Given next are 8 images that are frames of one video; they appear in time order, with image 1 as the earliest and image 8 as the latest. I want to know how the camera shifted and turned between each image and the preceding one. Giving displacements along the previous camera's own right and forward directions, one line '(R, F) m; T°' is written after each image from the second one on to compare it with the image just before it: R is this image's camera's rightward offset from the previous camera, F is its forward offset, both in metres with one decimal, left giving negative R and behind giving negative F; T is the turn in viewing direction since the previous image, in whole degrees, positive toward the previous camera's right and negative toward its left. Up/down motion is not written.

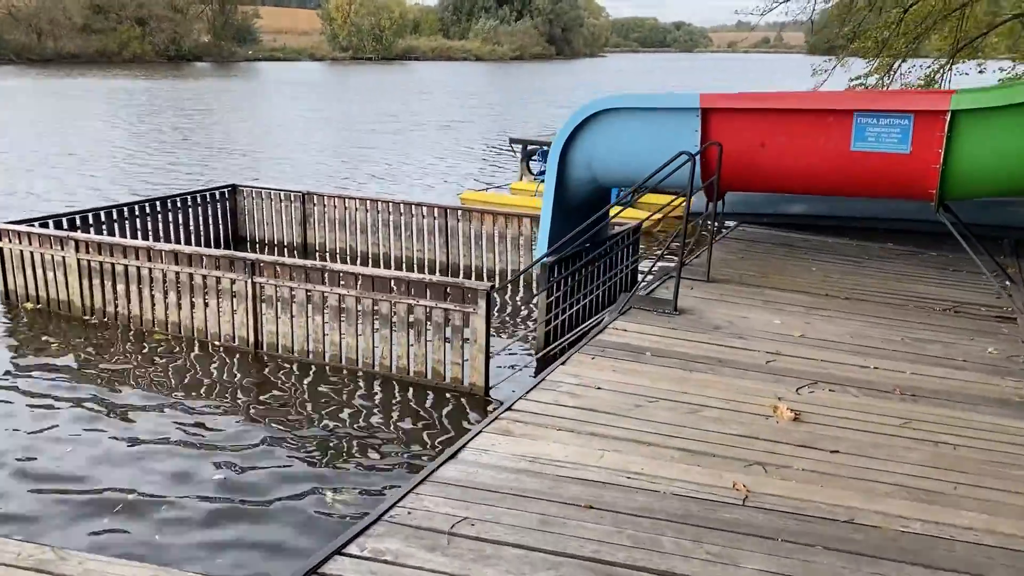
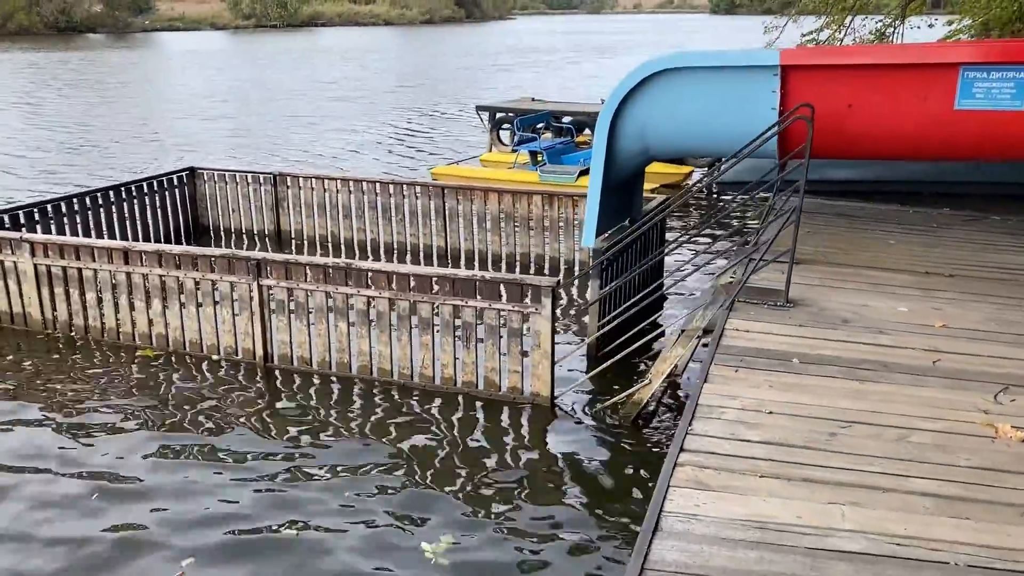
(-1.3, +1.3) m; +5°
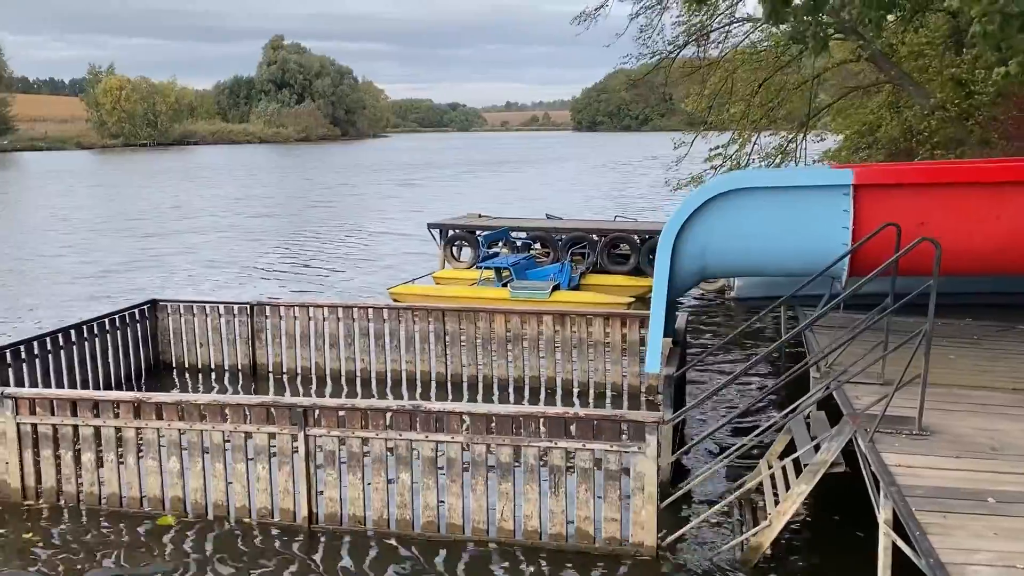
(-1.7, +0.7) m; +8°
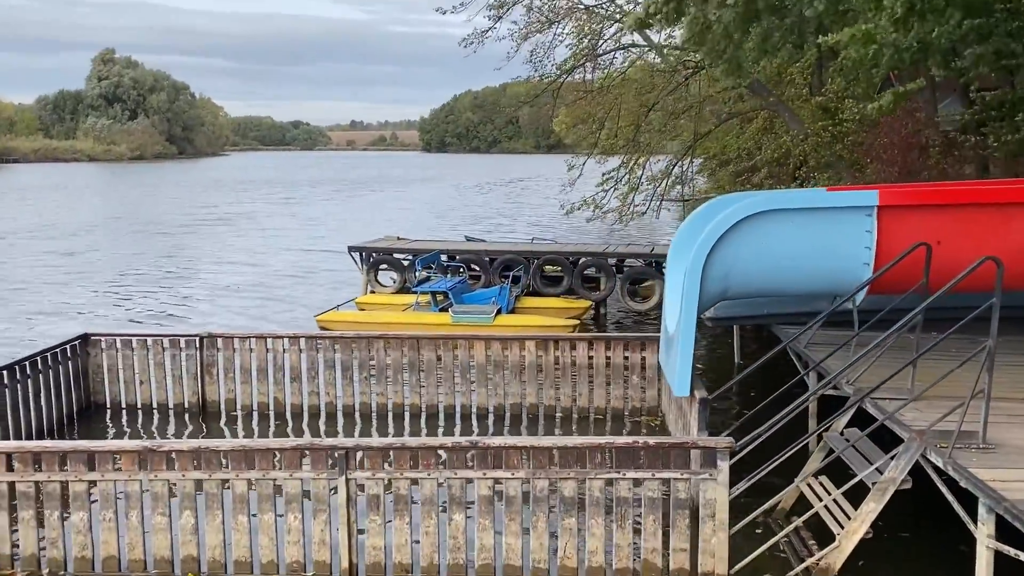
(-1.7, +0.5) m; +10°
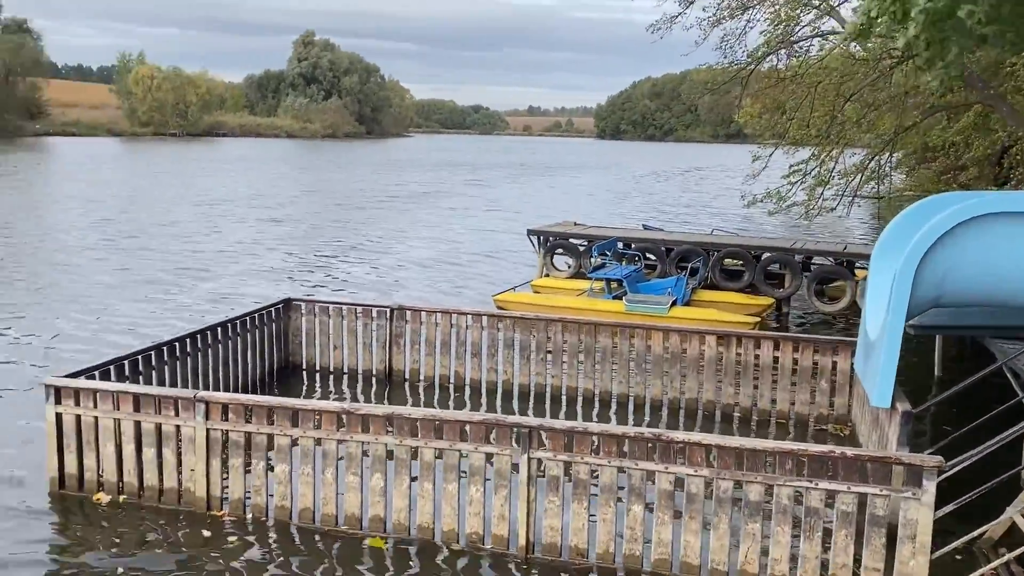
(-0.2, 0.0) m; -11°
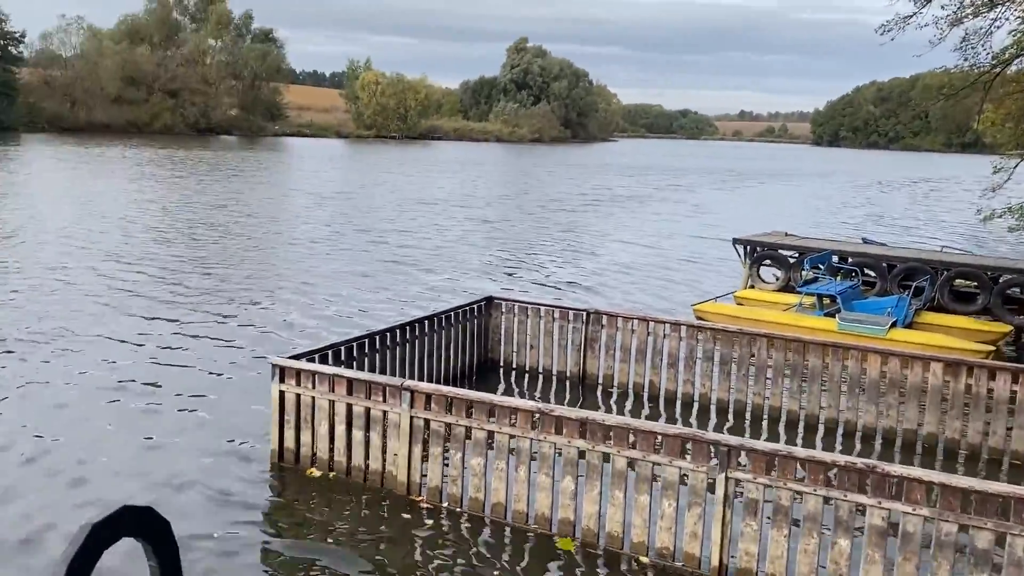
(0.0, +0.1) m; -13°
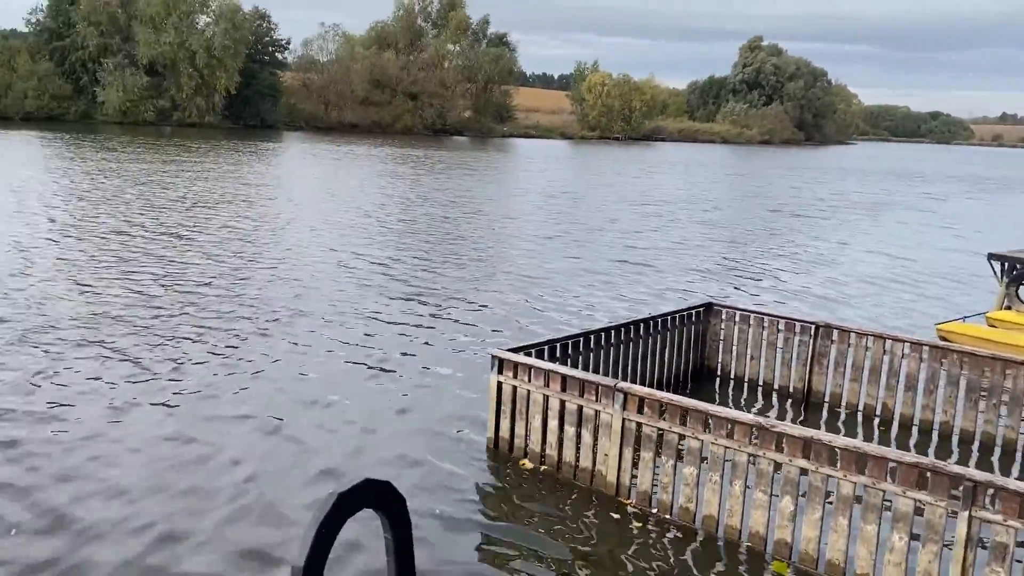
(-0.1, 0.0) m; -14°
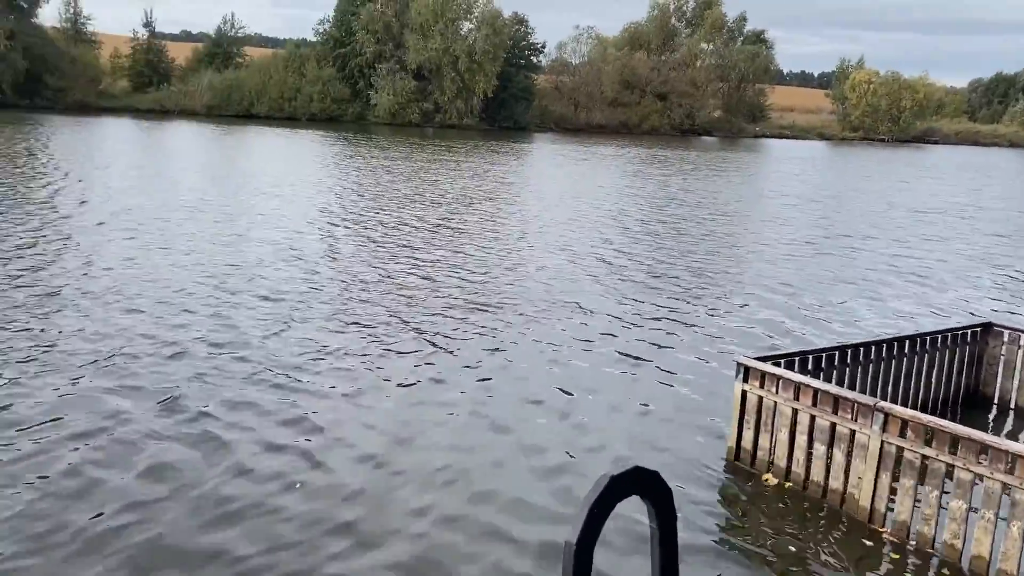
(-0.1, 0.0) m; -16°
